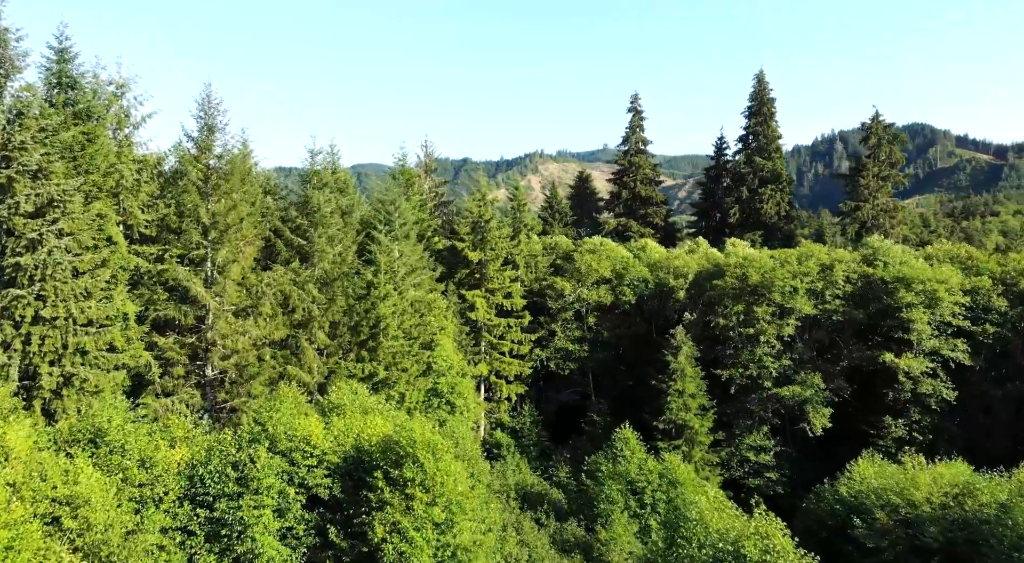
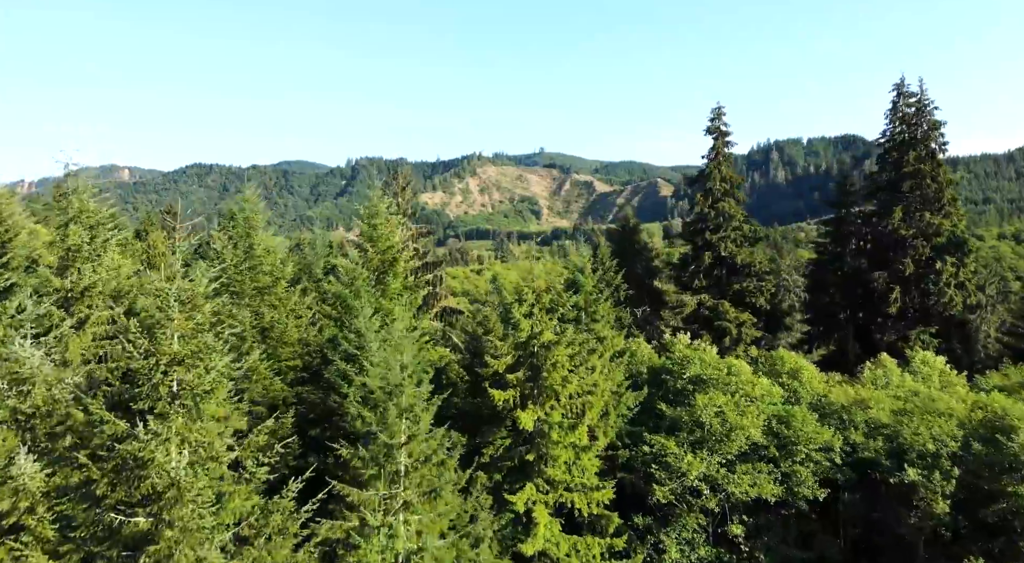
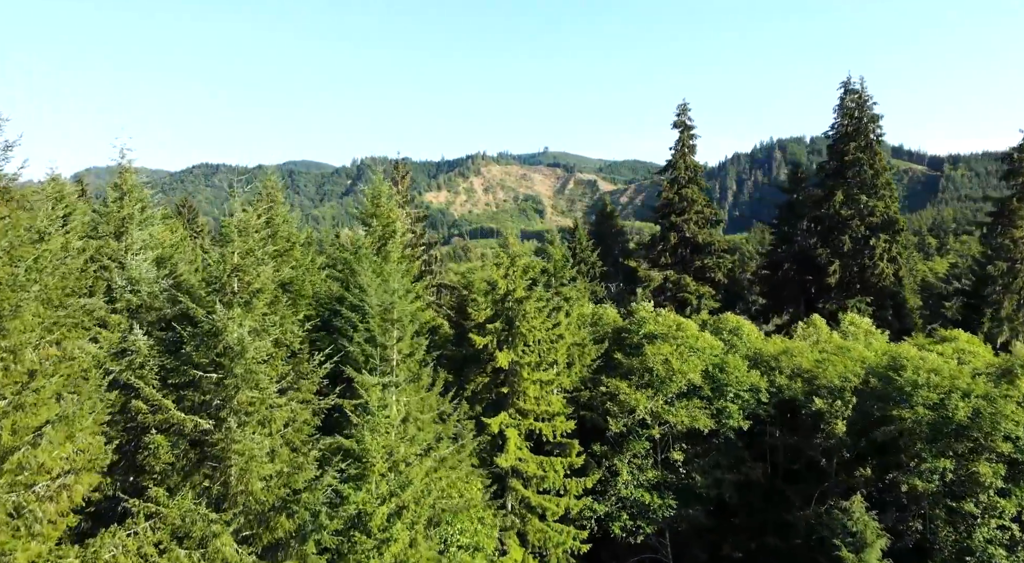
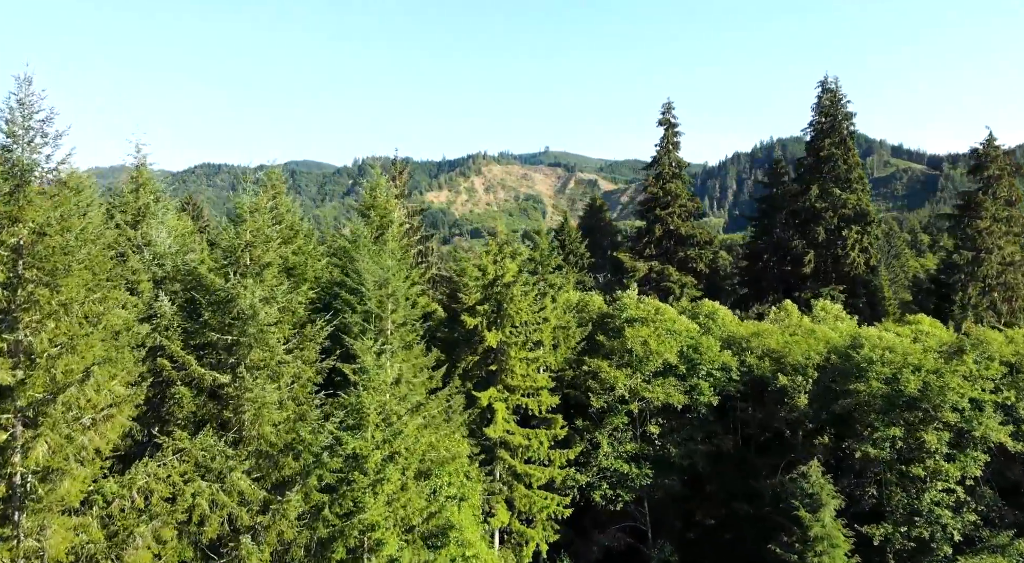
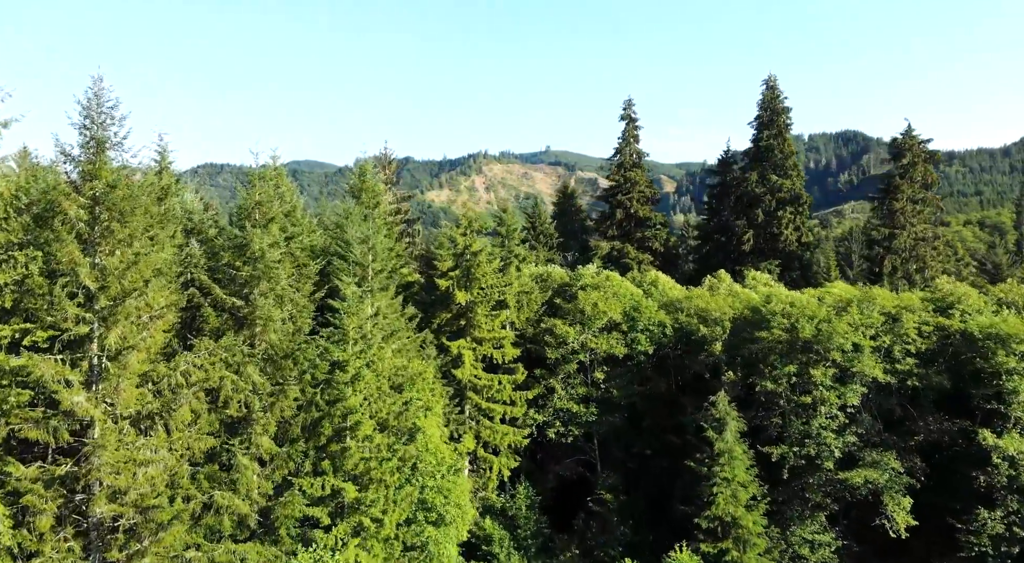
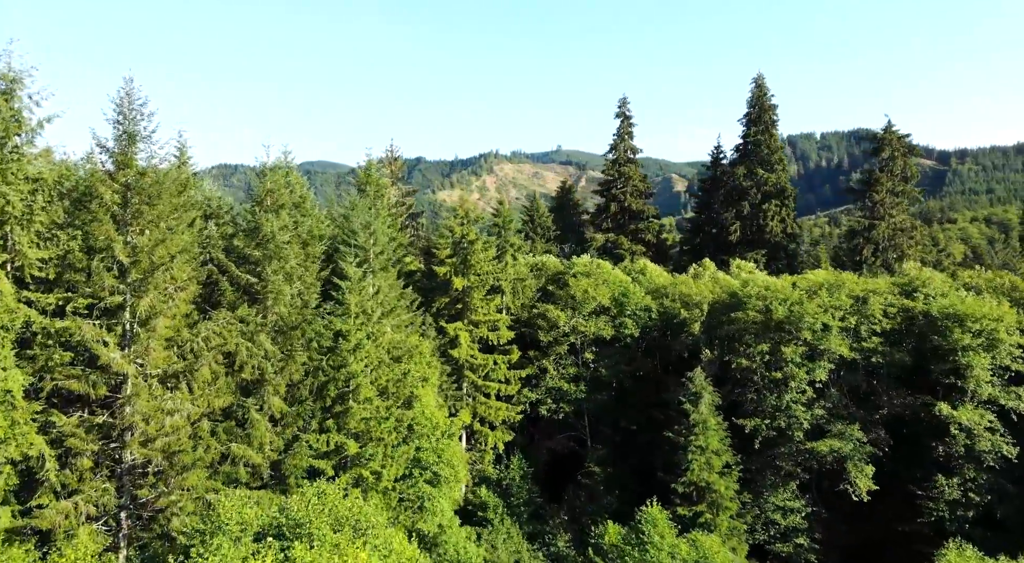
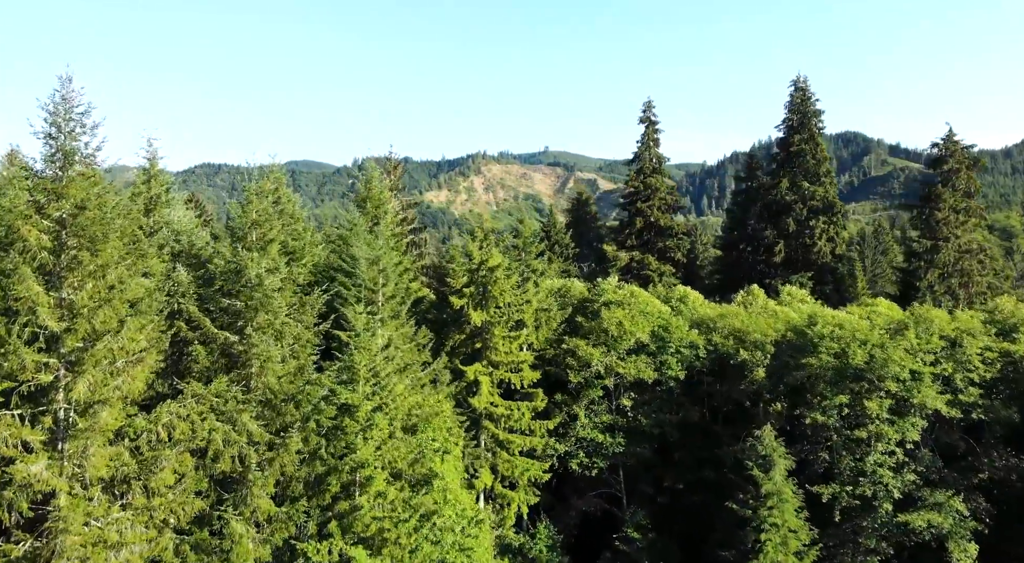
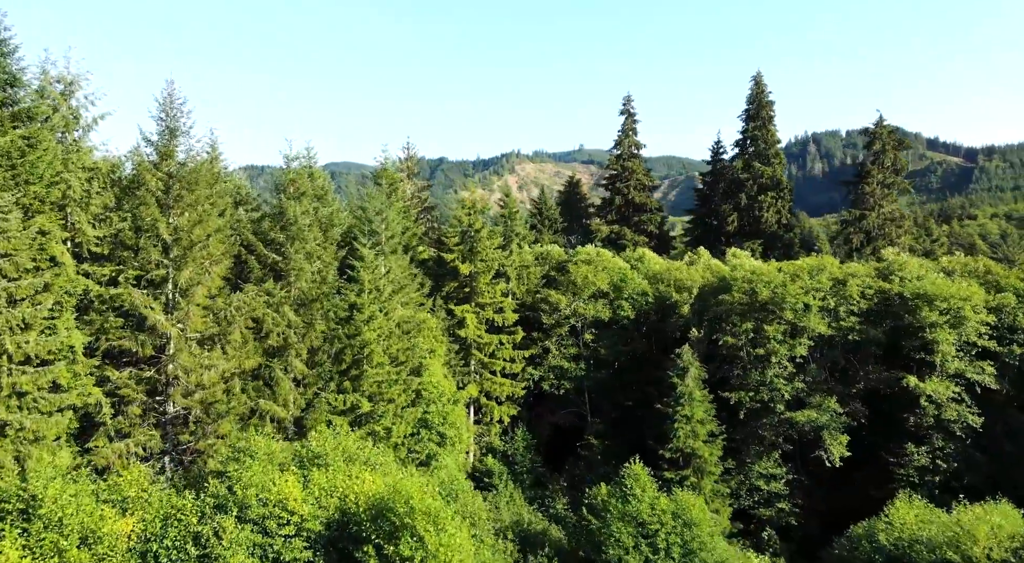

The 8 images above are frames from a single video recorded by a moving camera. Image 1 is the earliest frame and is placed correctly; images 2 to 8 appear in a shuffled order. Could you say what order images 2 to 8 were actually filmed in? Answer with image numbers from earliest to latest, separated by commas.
8, 6, 5, 7, 4, 3, 2
